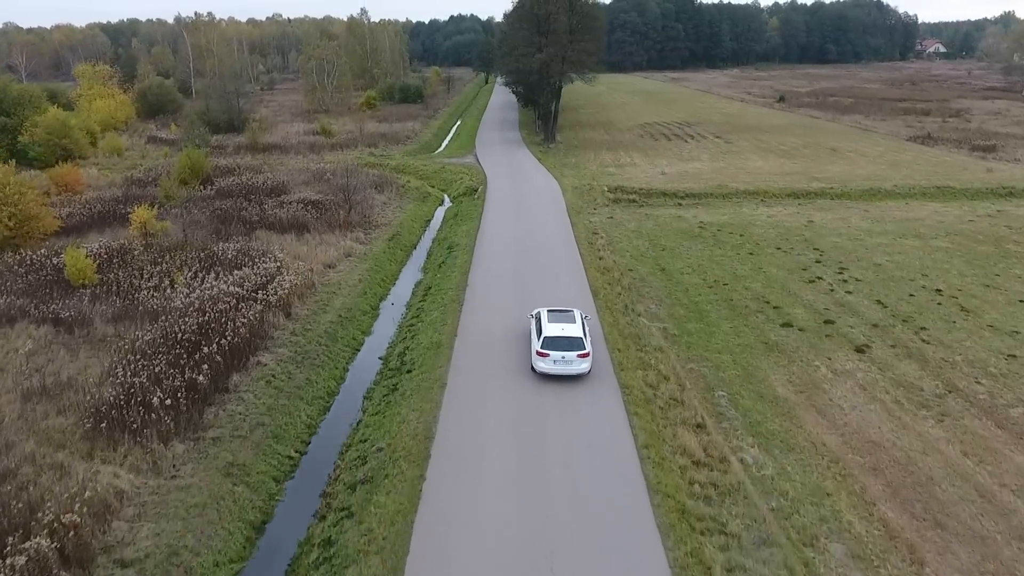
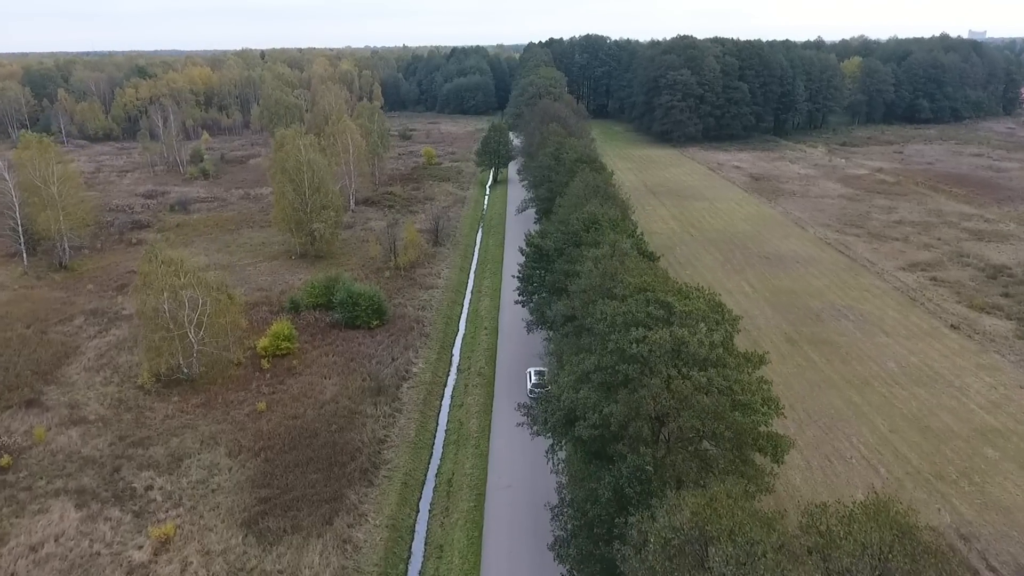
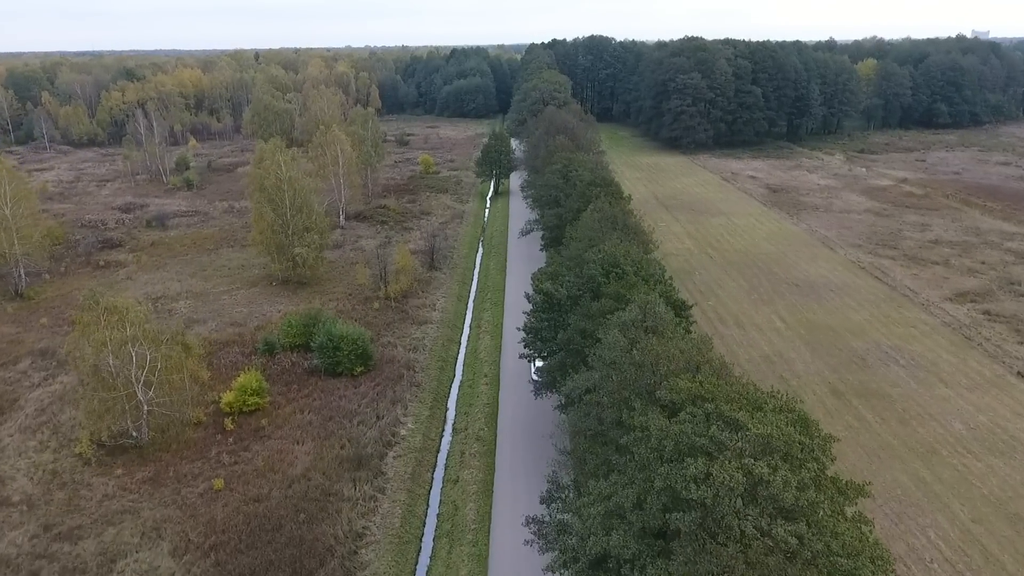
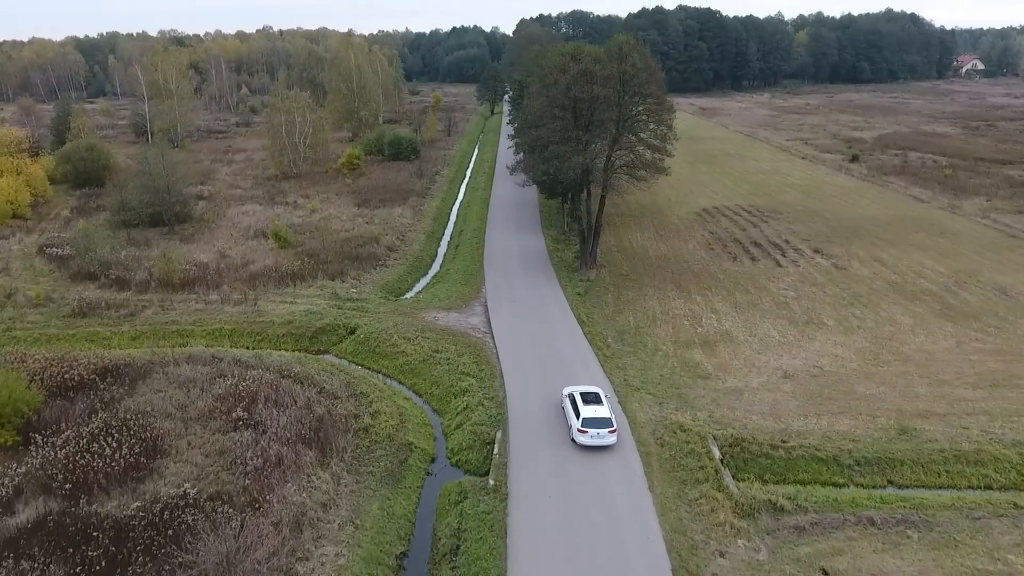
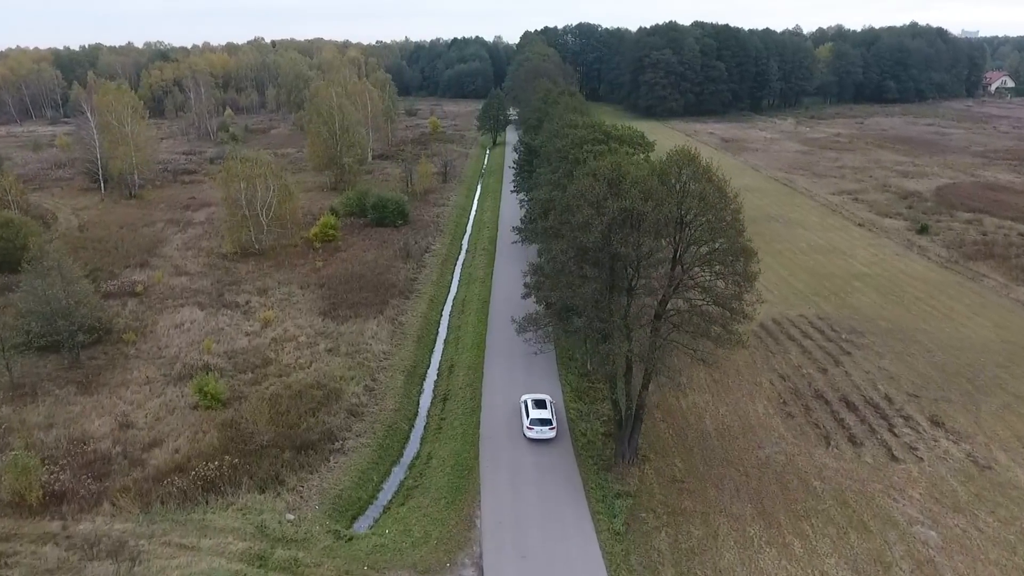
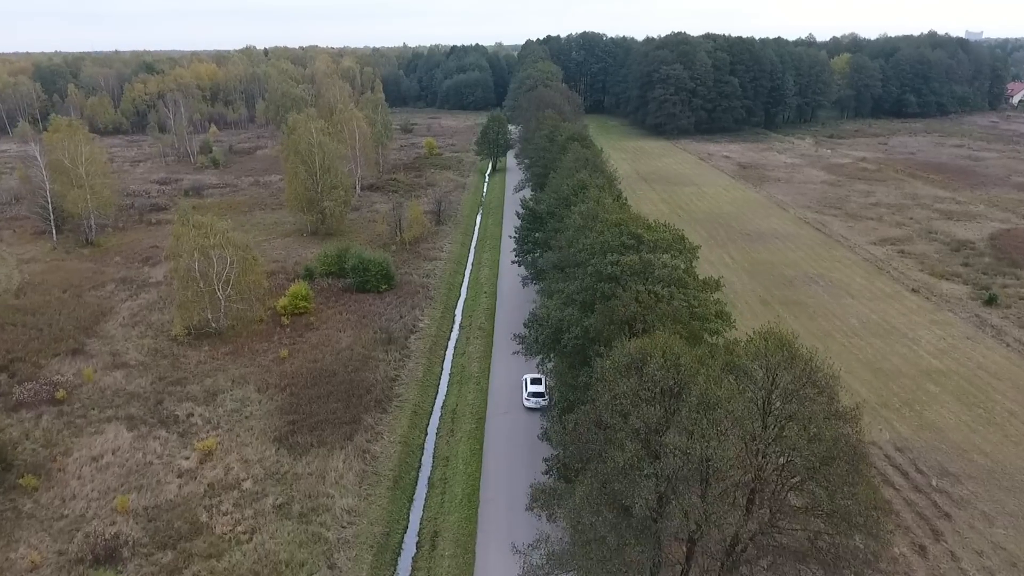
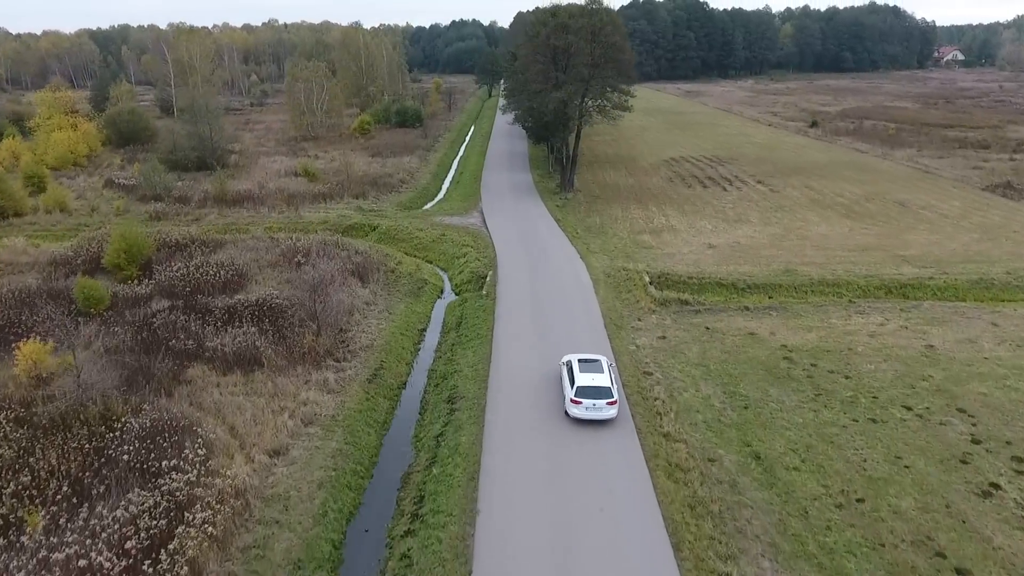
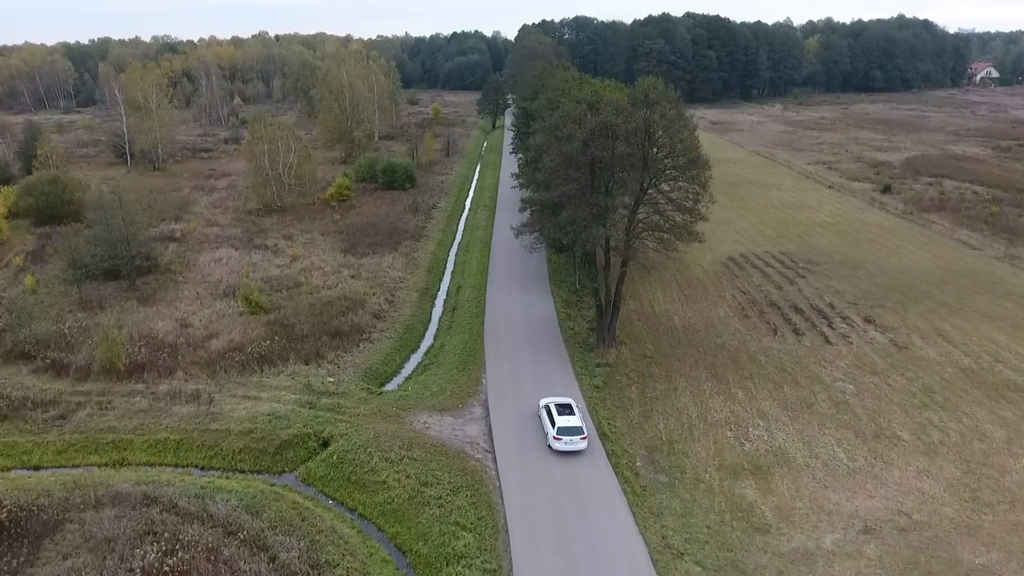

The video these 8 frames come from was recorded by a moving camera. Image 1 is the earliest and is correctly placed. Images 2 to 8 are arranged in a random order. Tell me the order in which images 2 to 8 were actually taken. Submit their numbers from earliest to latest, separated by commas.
7, 4, 8, 5, 6, 2, 3
